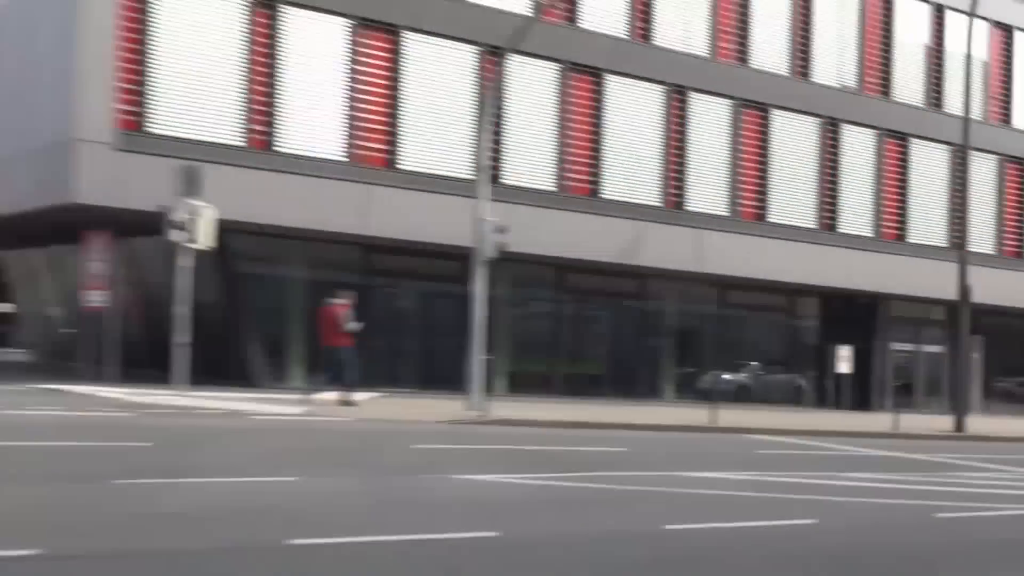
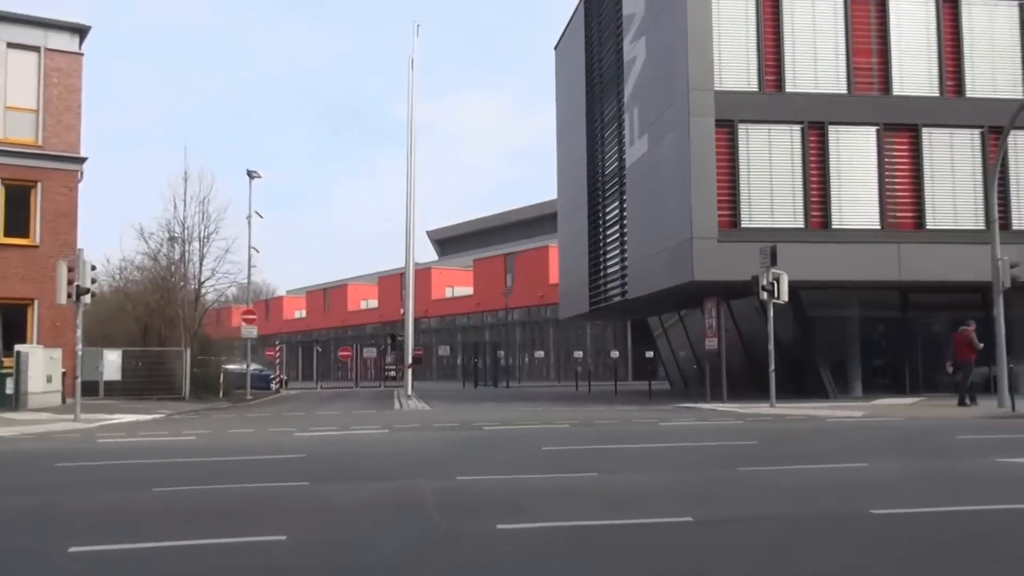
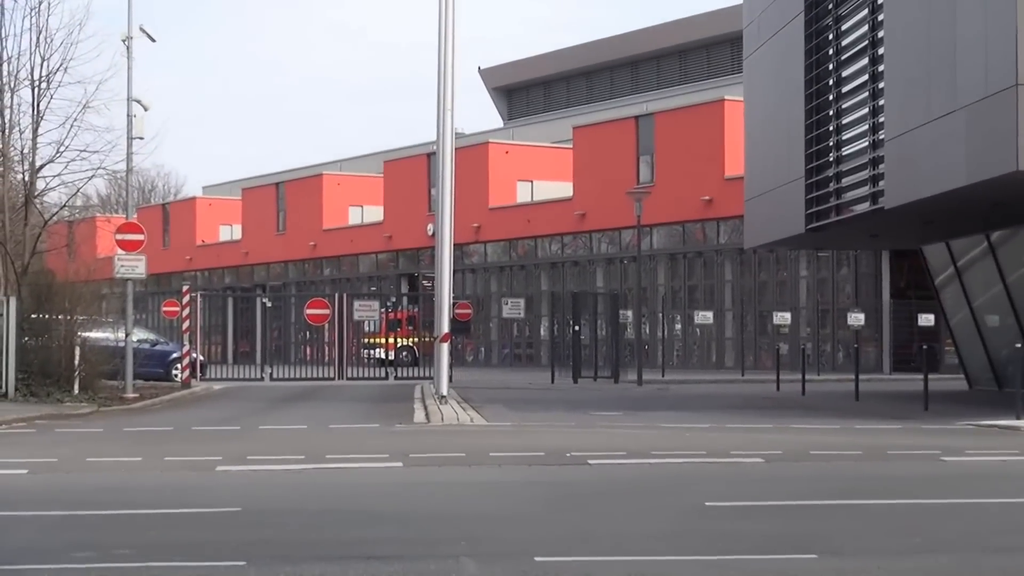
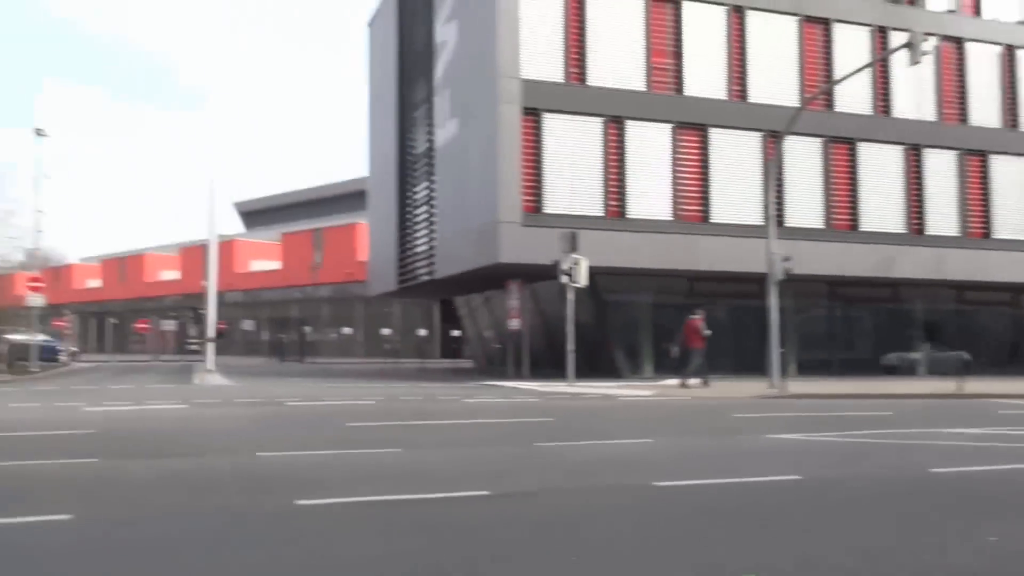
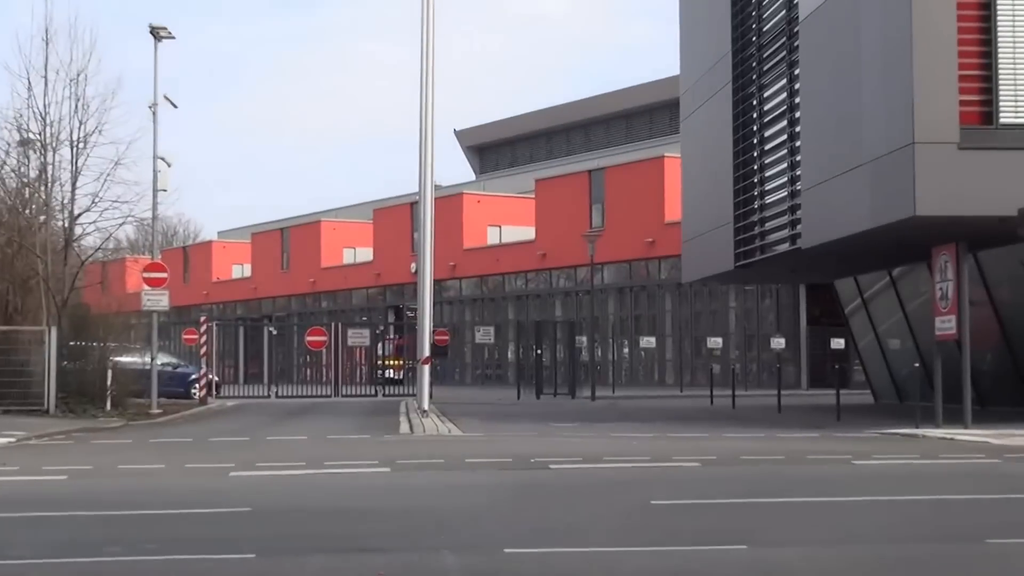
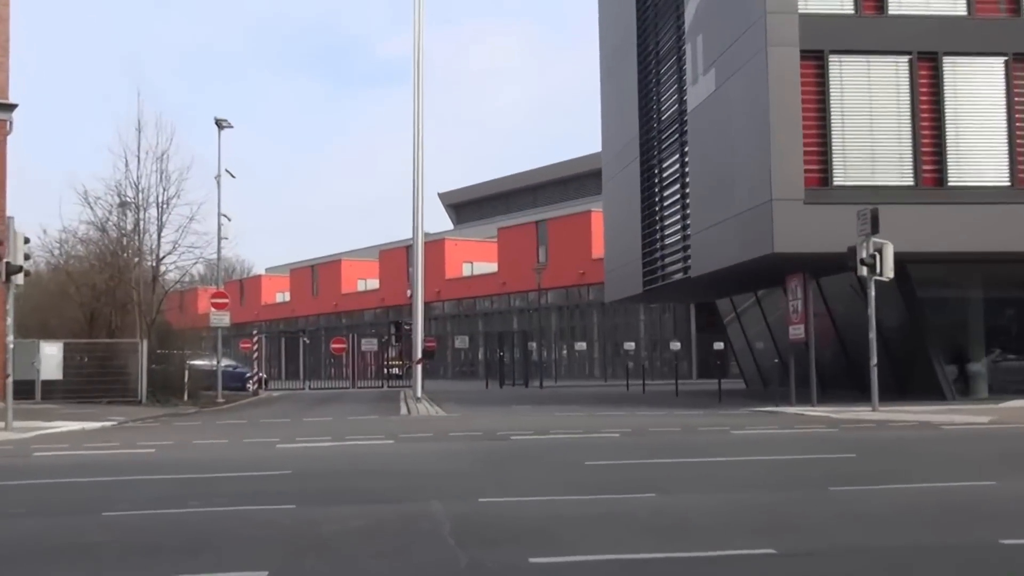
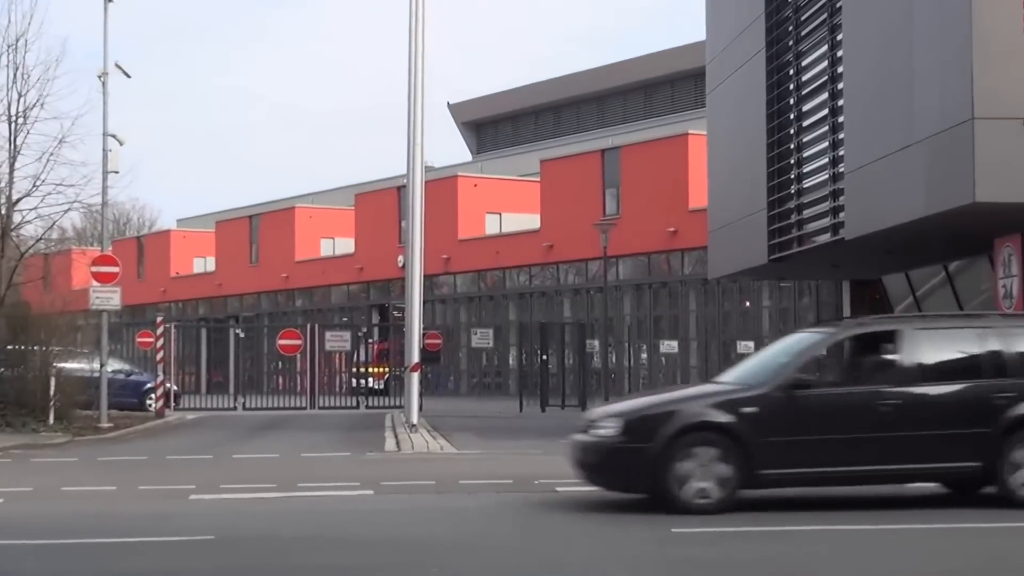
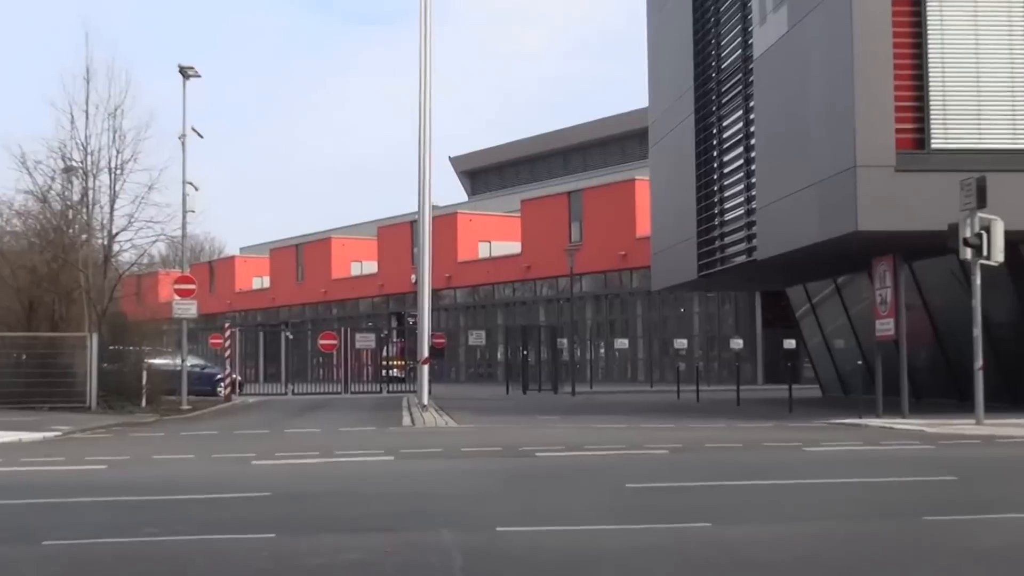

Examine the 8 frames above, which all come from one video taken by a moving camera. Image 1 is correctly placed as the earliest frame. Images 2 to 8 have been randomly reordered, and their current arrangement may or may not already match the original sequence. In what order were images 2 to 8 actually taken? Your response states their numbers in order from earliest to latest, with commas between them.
4, 2, 6, 8, 5, 7, 3
